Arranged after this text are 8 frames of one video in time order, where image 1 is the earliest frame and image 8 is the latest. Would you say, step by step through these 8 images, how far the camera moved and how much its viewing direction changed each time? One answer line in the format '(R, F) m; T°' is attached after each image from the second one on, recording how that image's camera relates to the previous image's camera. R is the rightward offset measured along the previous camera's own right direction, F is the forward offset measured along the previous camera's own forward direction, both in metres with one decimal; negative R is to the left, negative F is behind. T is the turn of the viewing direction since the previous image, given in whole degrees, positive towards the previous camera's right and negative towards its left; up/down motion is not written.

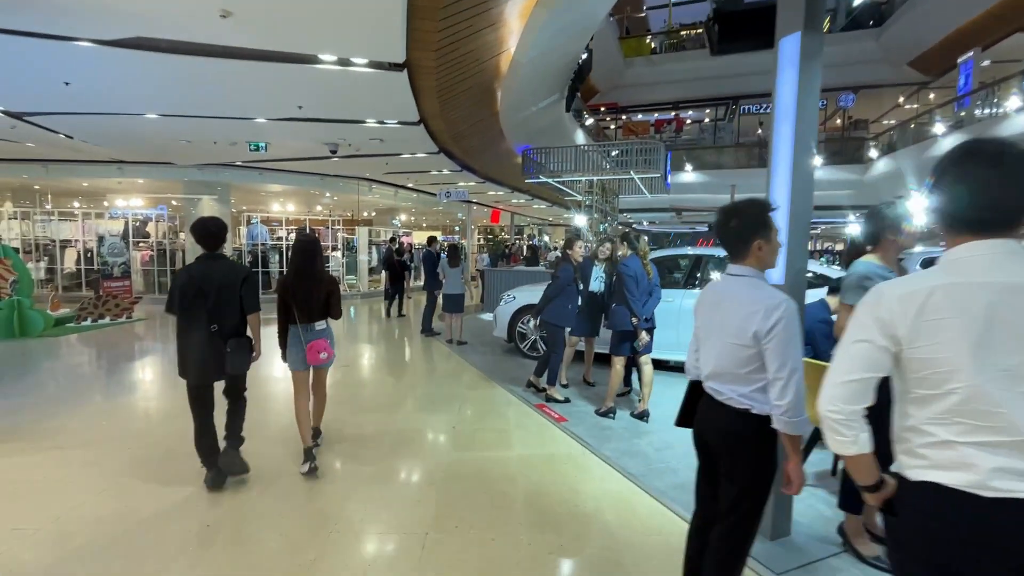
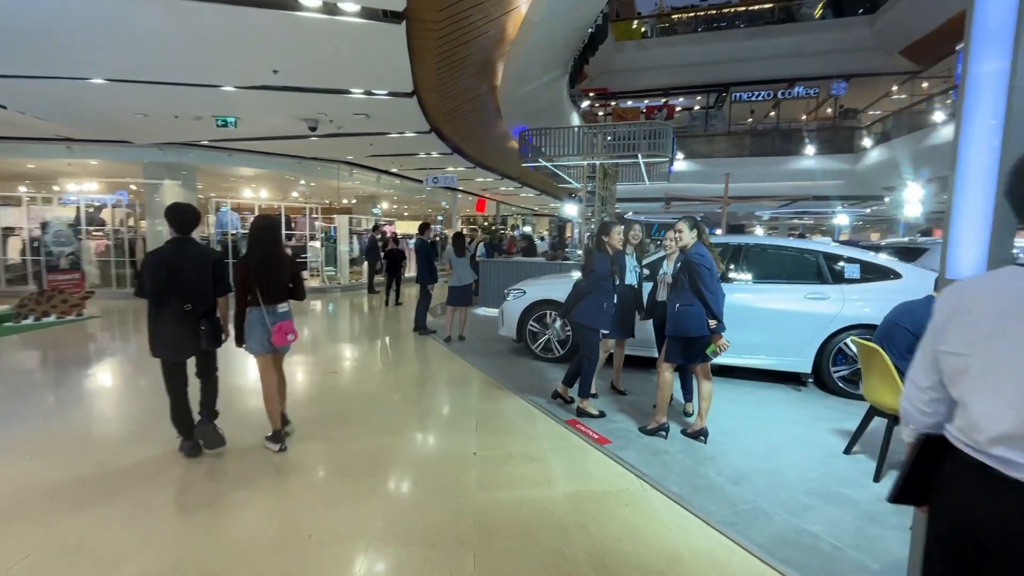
(-0.4, +0.8) m; +3°
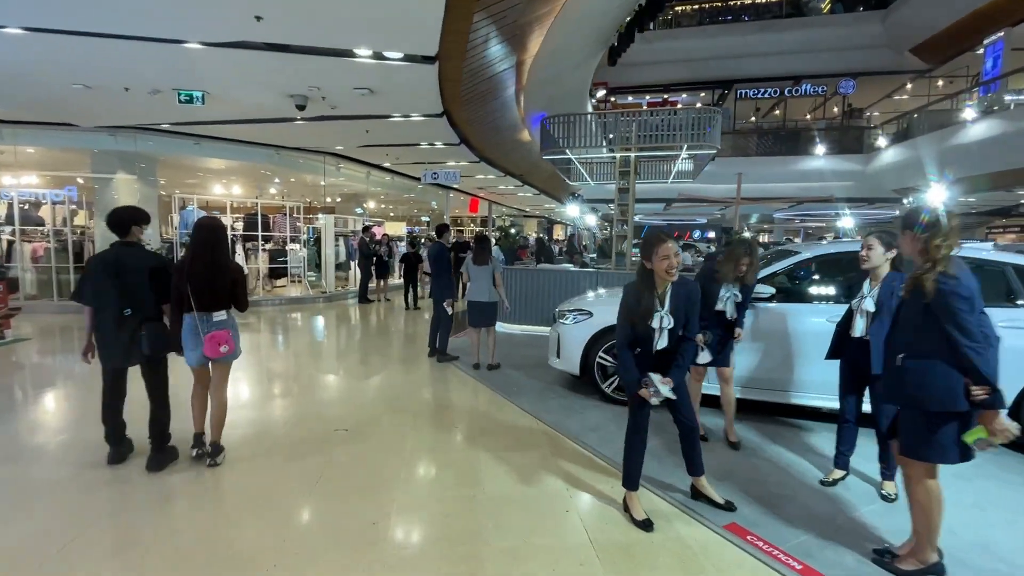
(-0.8, +1.4) m; +3°
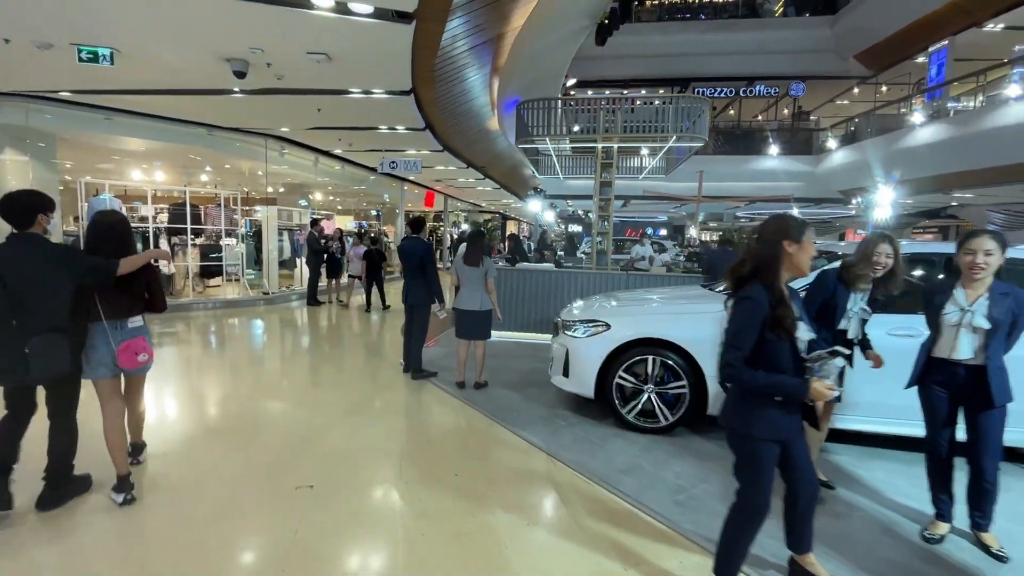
(-0.4, +0.8) m; +6°
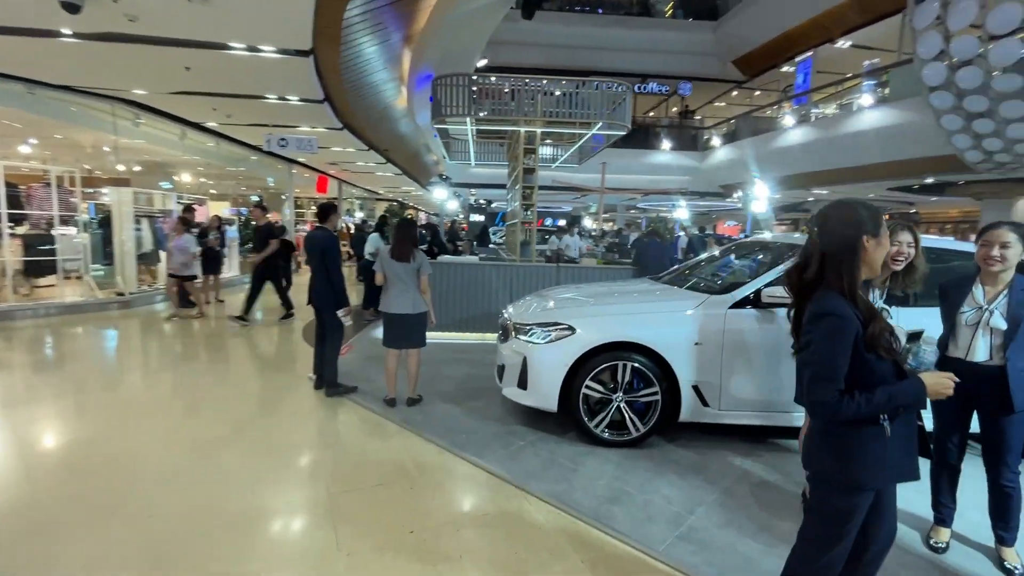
(-0.4, +0.6) m; +12°
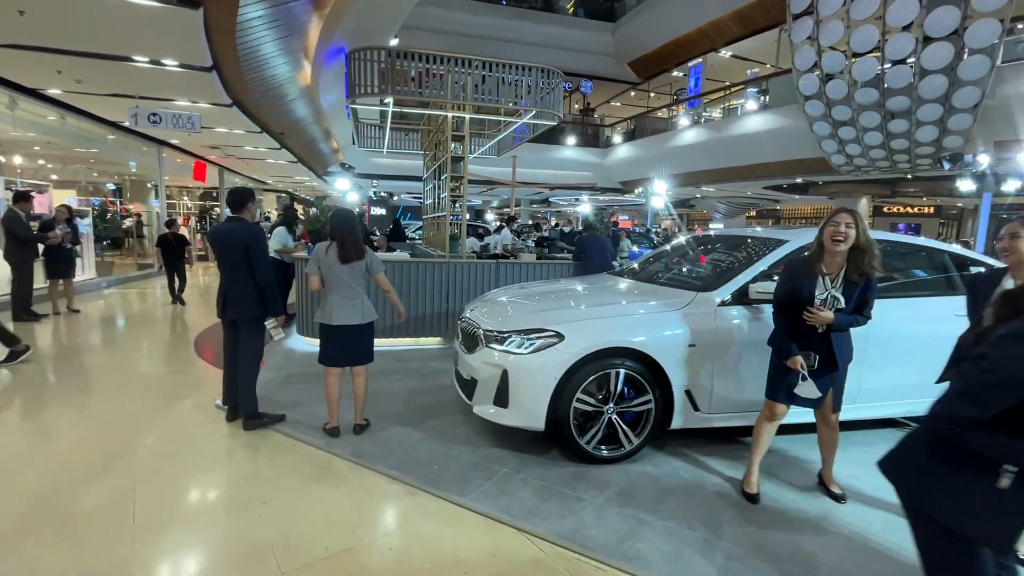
(-0.5, +0.5) m; +12°
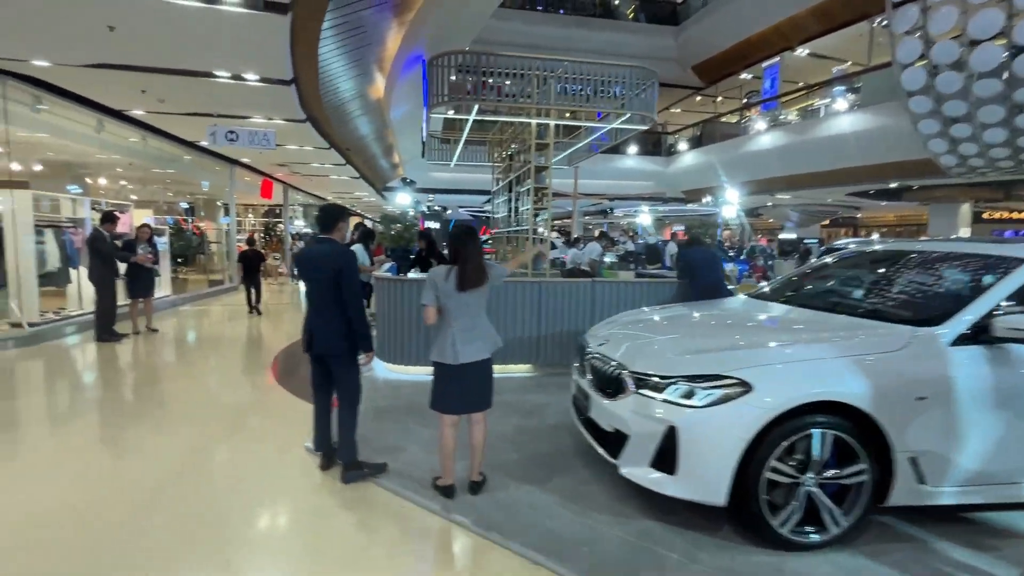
(-0.6, +0.6) m; -5°
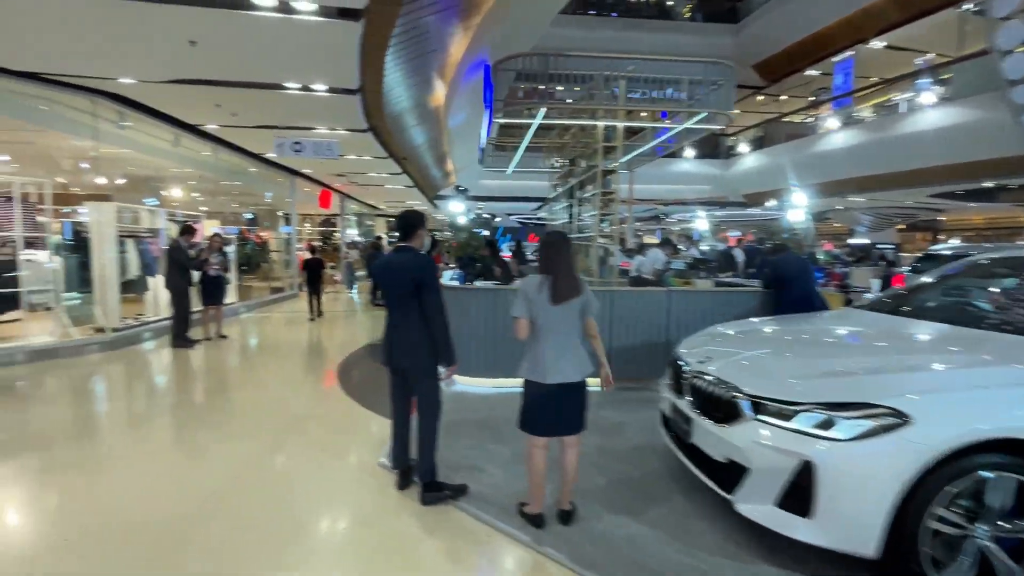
(-0.3, +0.2) m; -5°
